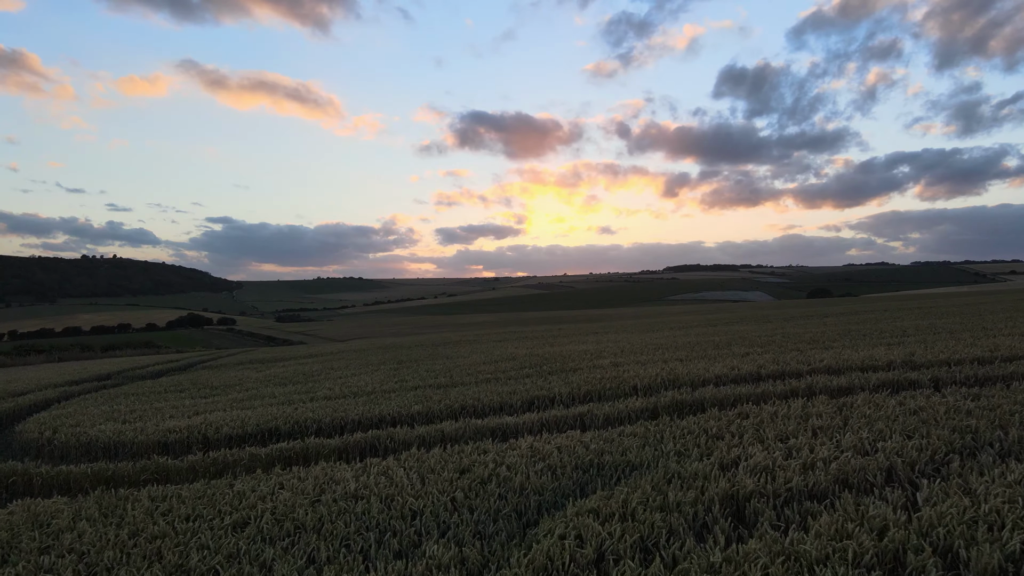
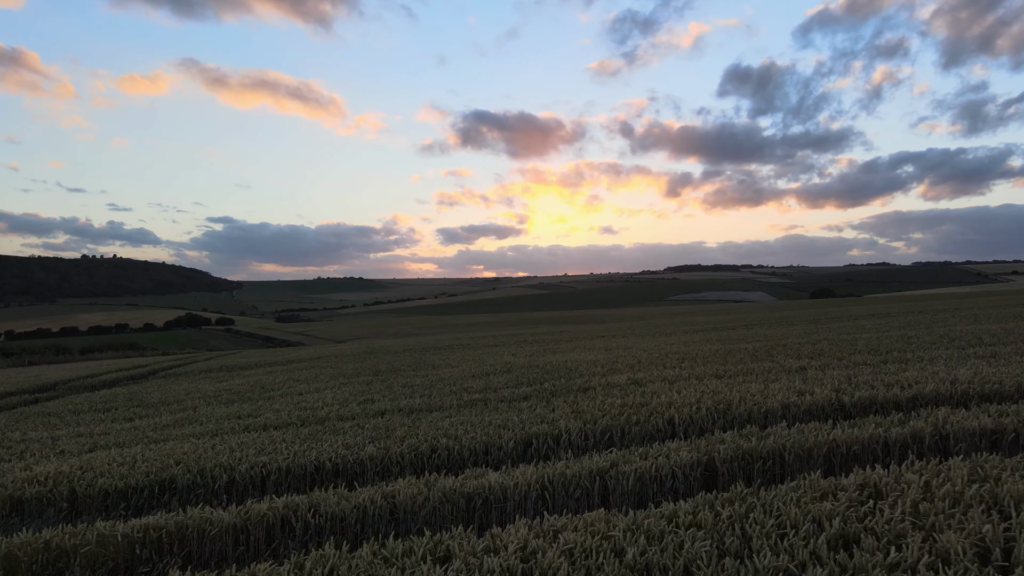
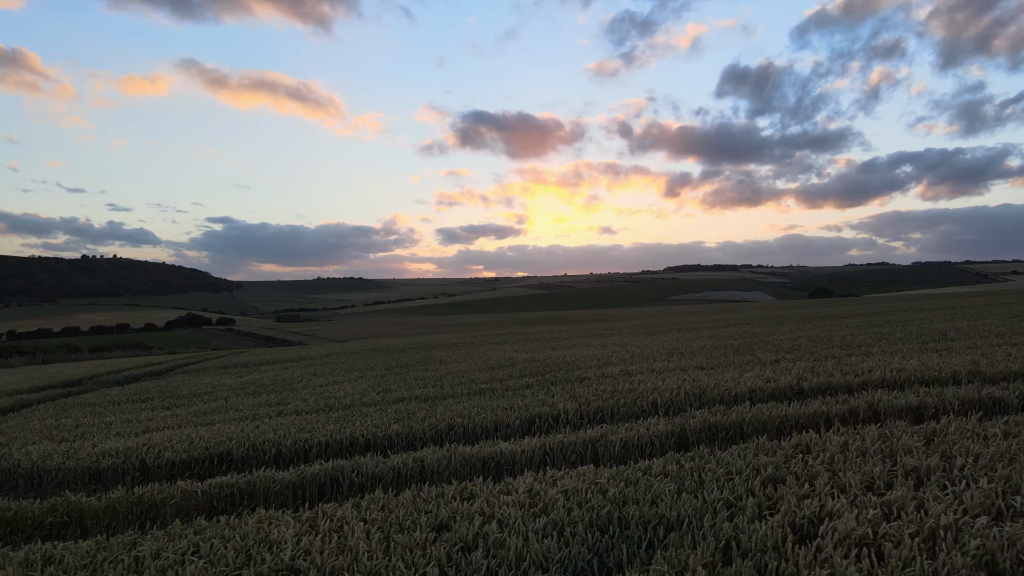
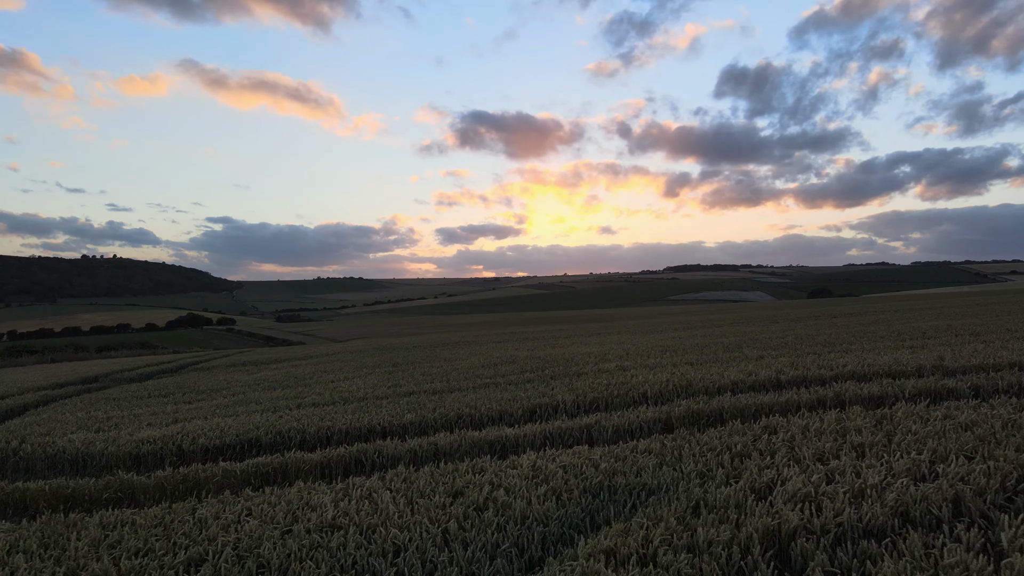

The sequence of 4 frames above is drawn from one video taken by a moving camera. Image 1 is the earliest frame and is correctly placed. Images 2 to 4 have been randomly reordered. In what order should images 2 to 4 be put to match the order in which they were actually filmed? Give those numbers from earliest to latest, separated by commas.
4, 3, 2
